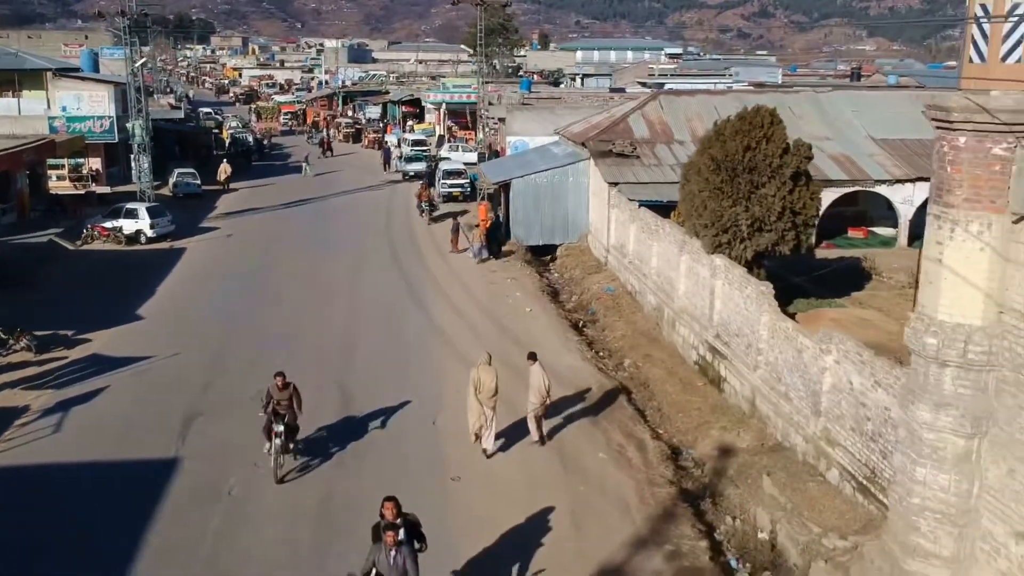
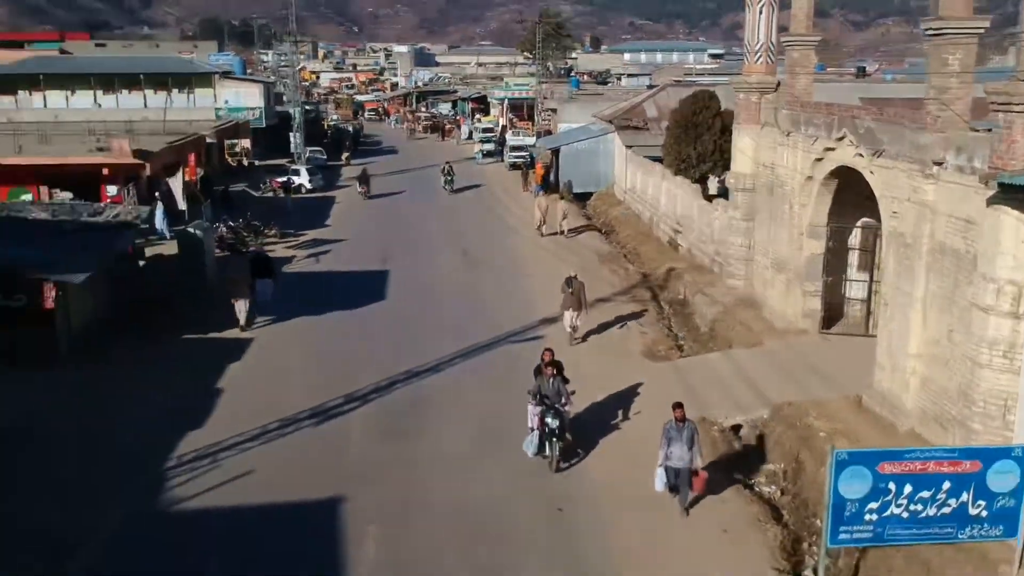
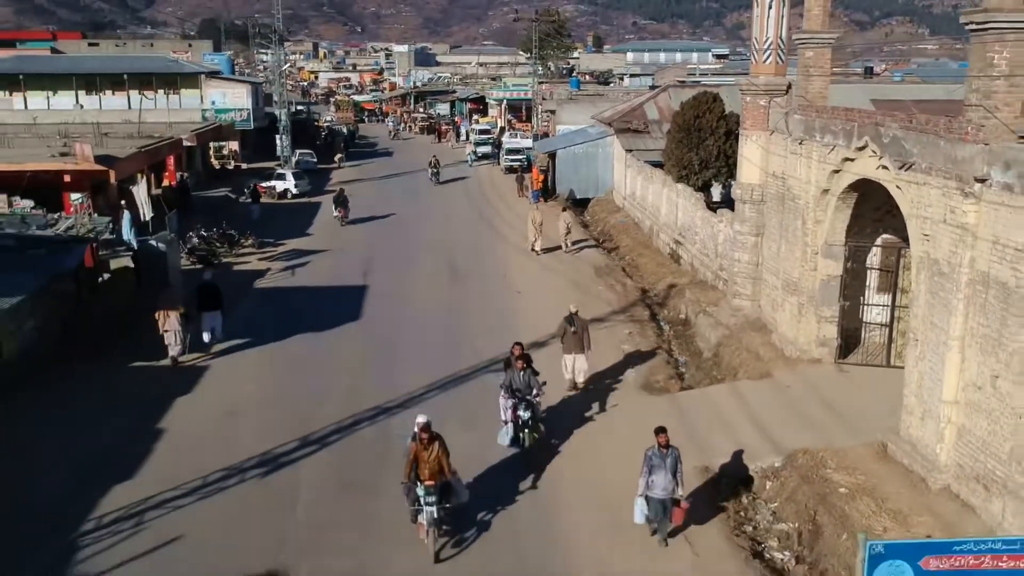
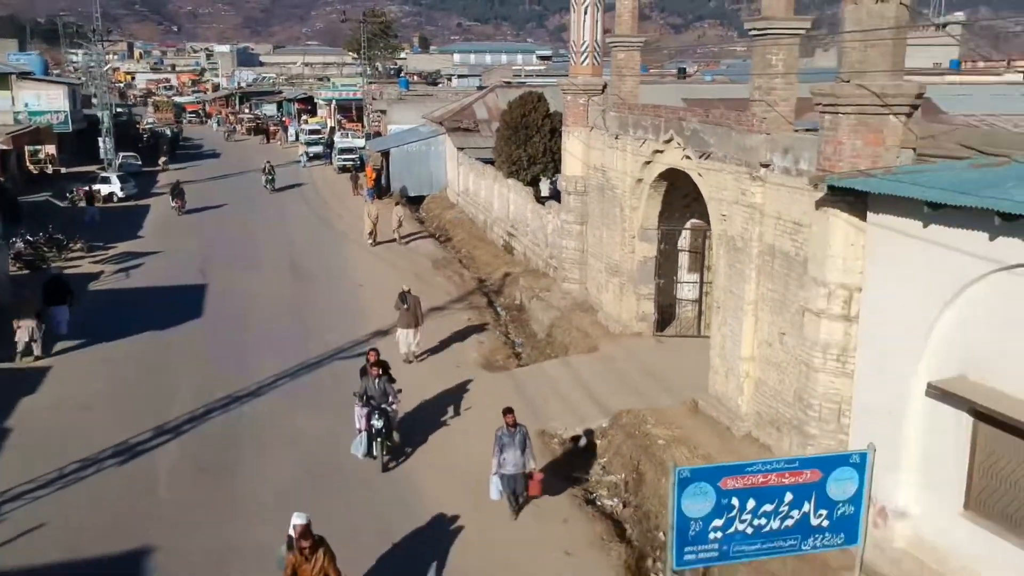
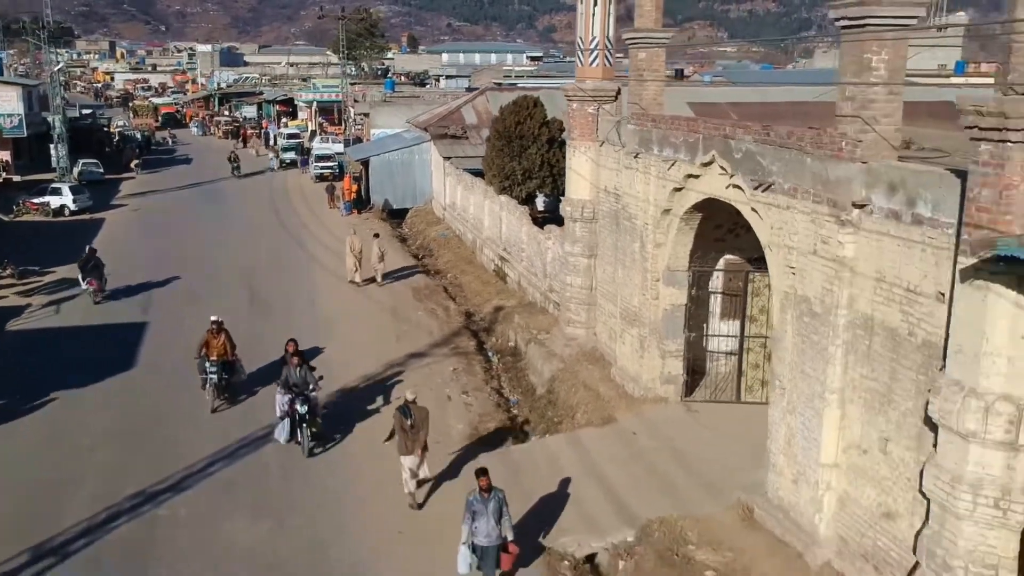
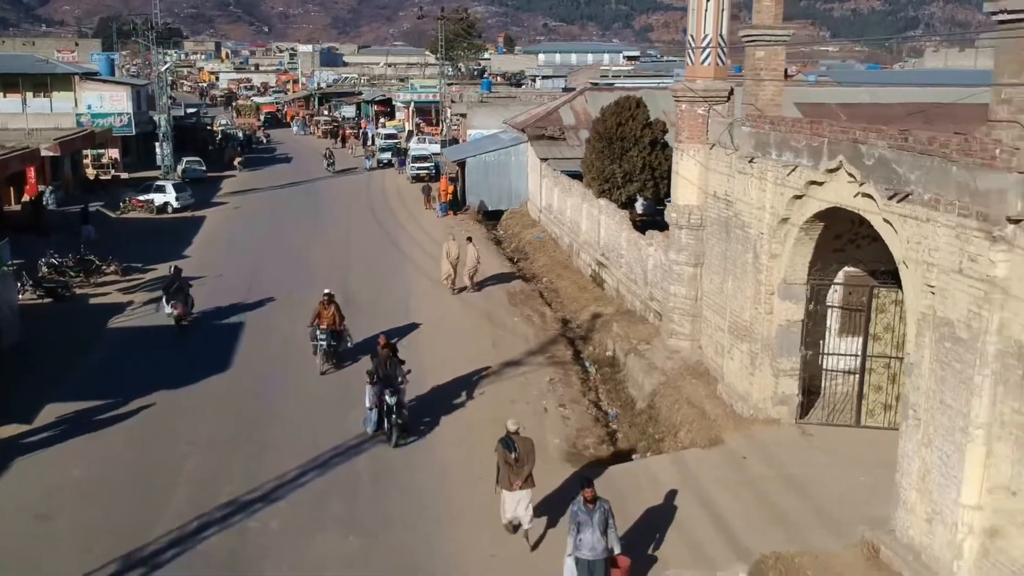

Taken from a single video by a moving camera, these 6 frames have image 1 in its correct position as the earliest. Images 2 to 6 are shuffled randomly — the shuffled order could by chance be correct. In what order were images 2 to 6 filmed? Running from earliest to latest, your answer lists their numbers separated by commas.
6, 5, 3, 4, 2
